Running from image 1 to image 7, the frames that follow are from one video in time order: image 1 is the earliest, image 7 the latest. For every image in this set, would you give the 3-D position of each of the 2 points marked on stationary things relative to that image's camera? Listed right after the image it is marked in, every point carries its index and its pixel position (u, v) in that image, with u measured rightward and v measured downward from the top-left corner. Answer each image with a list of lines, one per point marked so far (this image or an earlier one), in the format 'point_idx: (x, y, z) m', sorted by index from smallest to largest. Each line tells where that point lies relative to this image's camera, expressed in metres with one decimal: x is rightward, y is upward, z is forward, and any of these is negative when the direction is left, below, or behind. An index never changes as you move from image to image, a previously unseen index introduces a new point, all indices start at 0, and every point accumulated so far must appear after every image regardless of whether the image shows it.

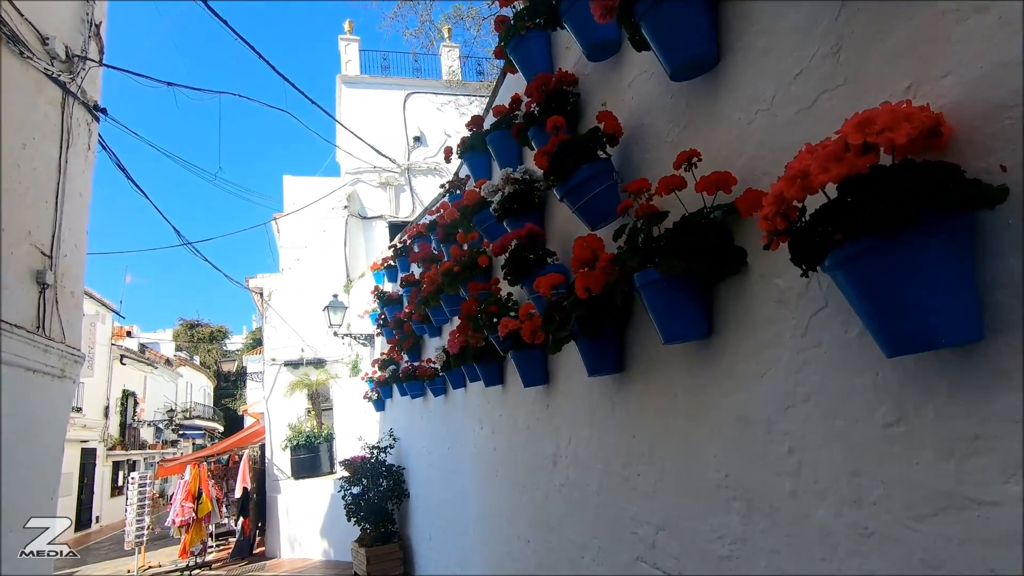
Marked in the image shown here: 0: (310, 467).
0: (-3.6, -3.2, +9.6) m
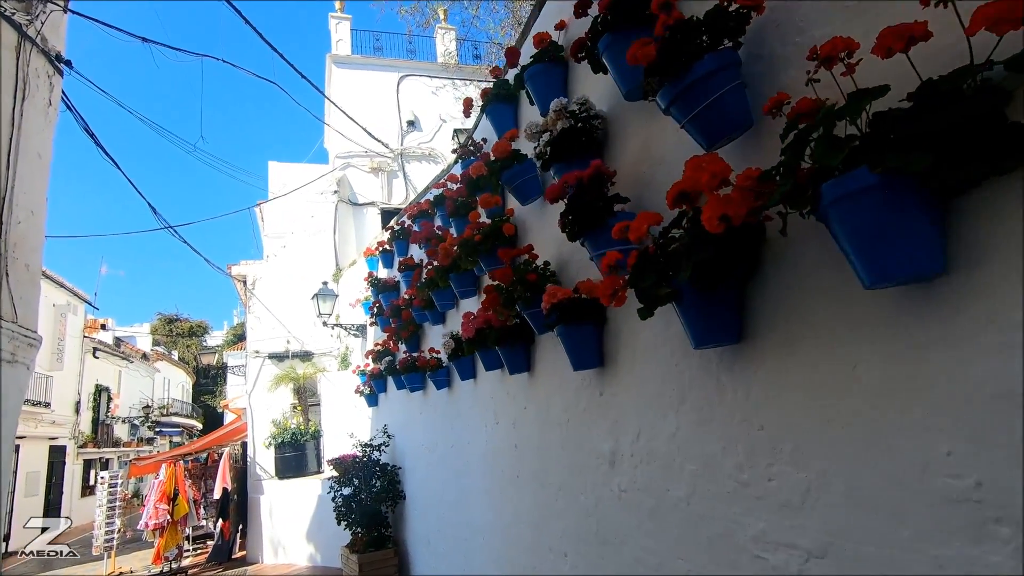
0: (-3.6, -3.0, +9.0) m
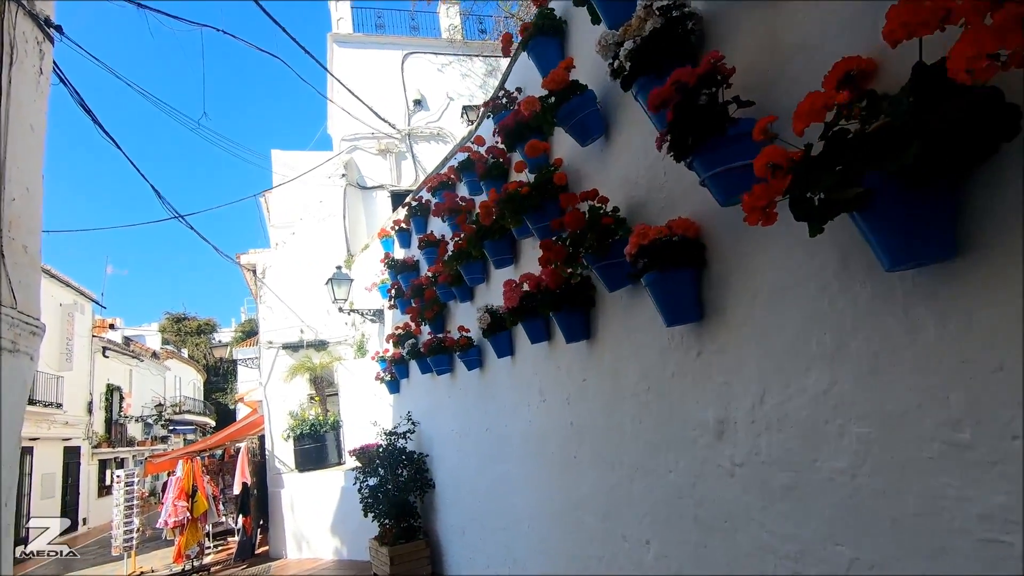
0: (-3.1, -2.7, +8.8) m
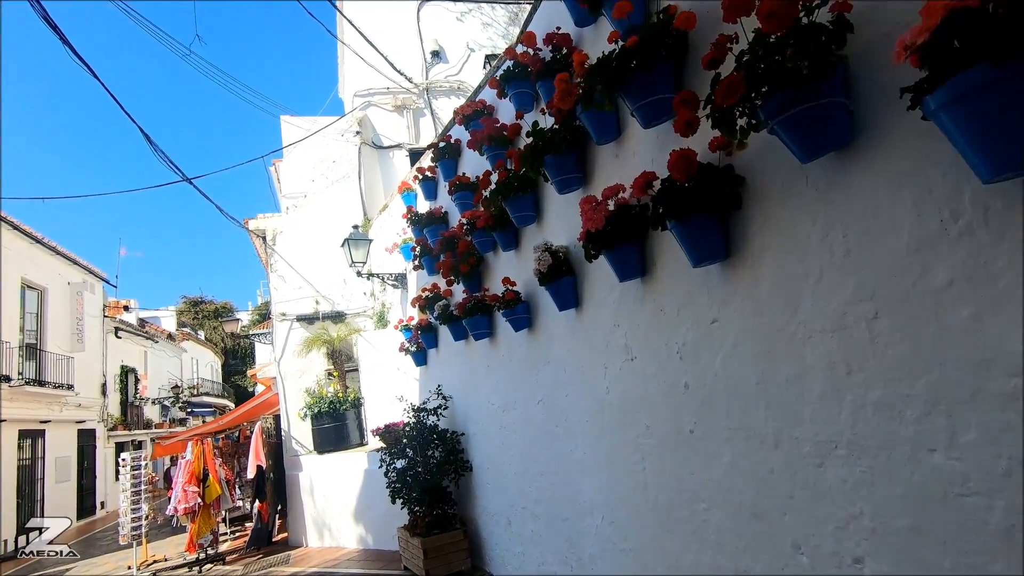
0: (-2.6, -2.2, +8.0) m
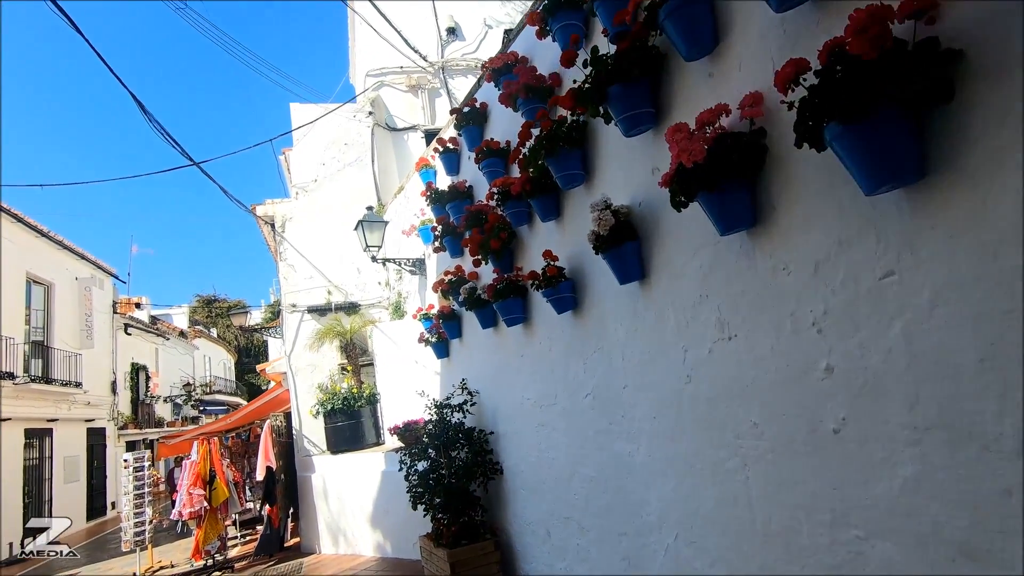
0: (-2.2, -2.1, +7.5) m
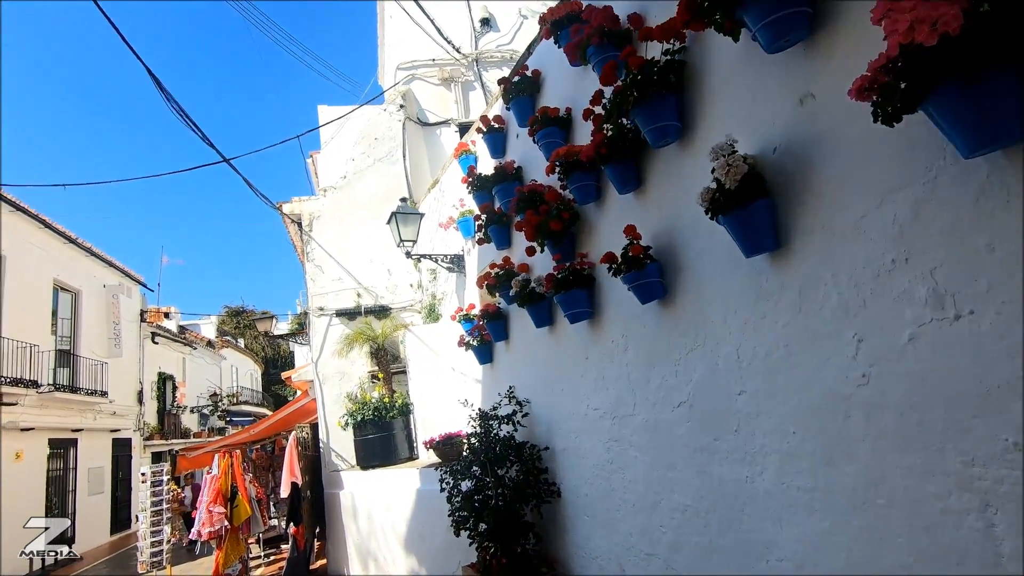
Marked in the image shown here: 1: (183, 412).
0: (-1.6, -2.1, +6.8) m
1: (-11.4, -4.3, +18.9) m
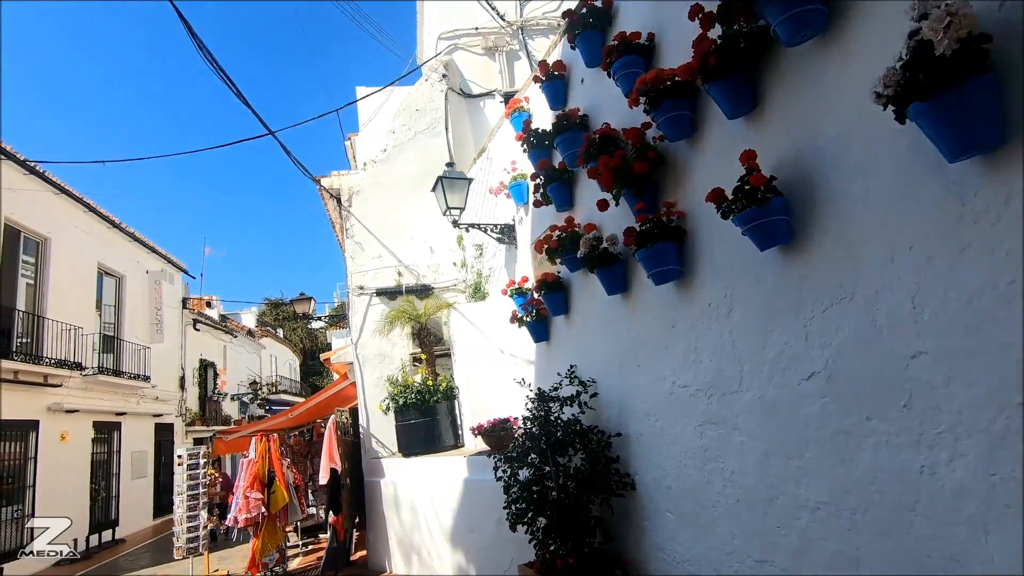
0: (-1.0, -1.8, +6.4) m
1: (-10.0, -3.8, +19.0) m
